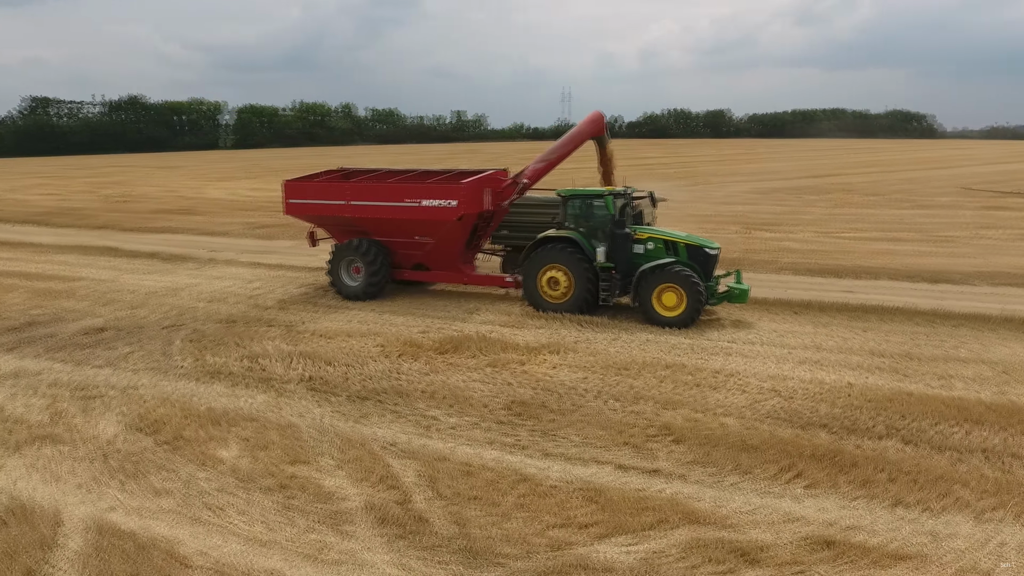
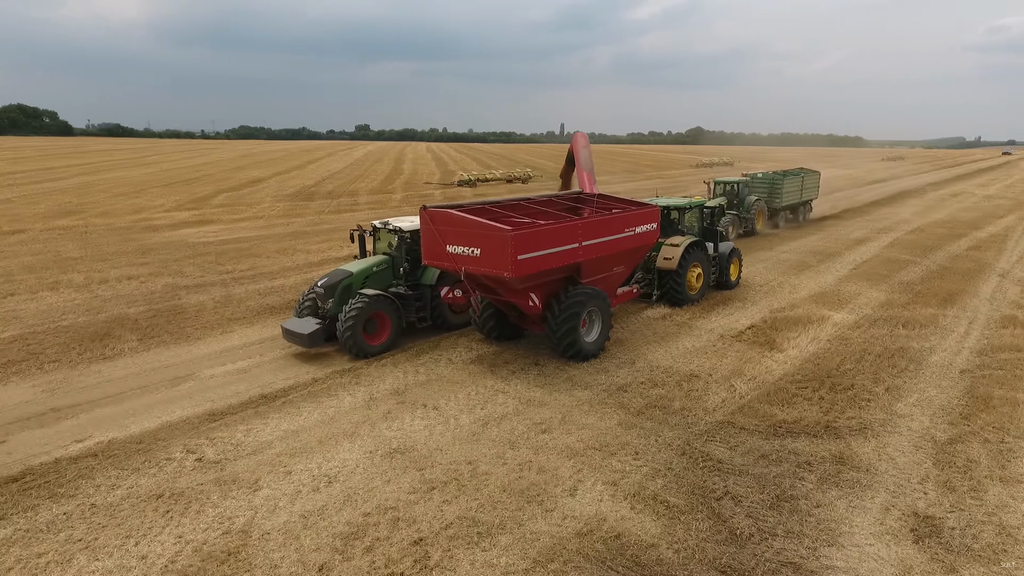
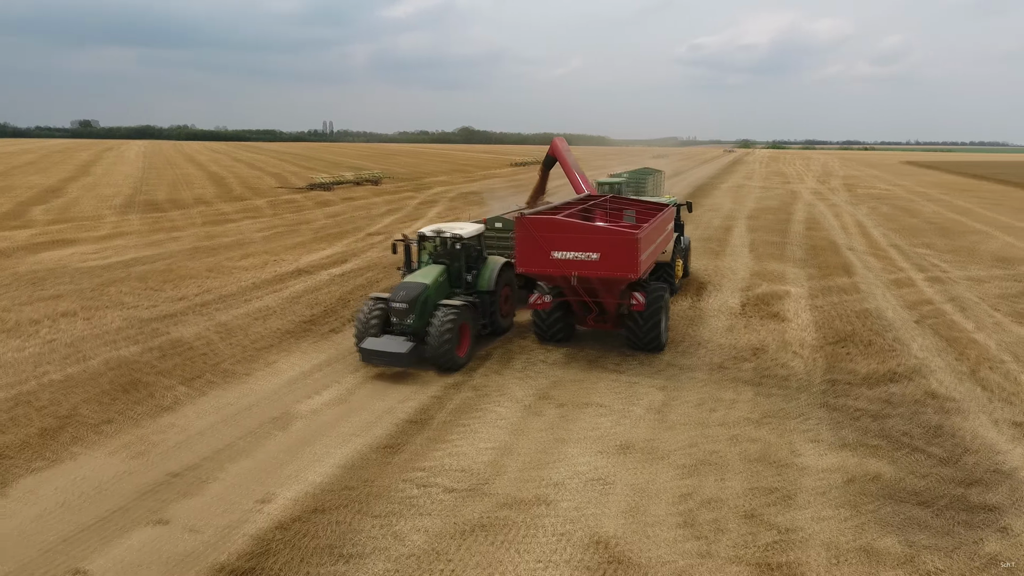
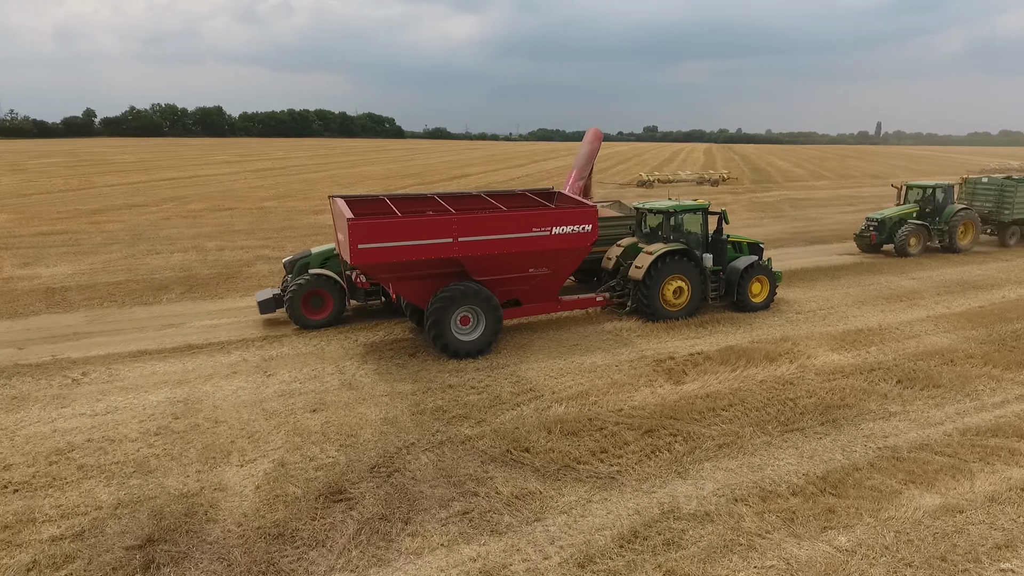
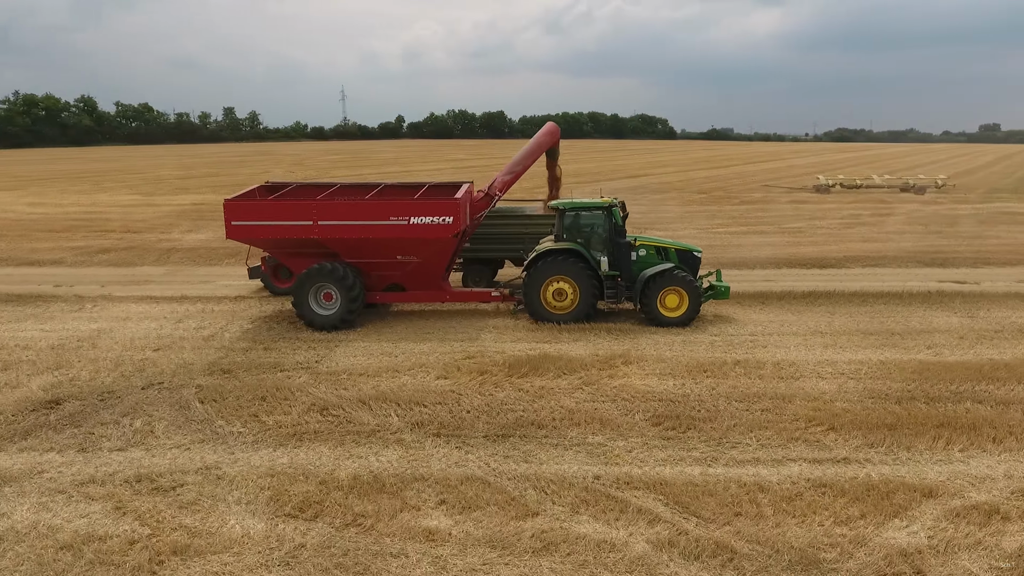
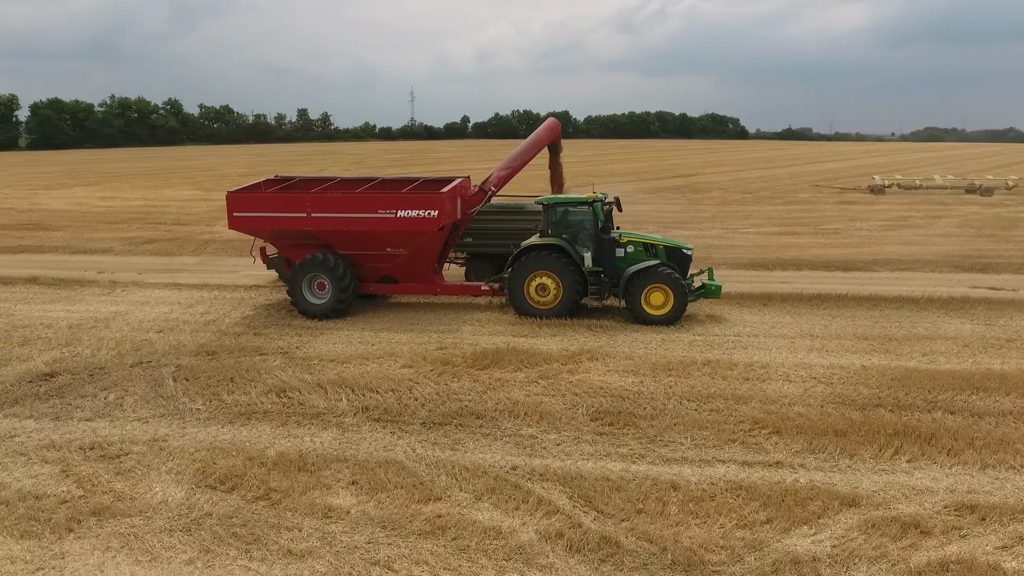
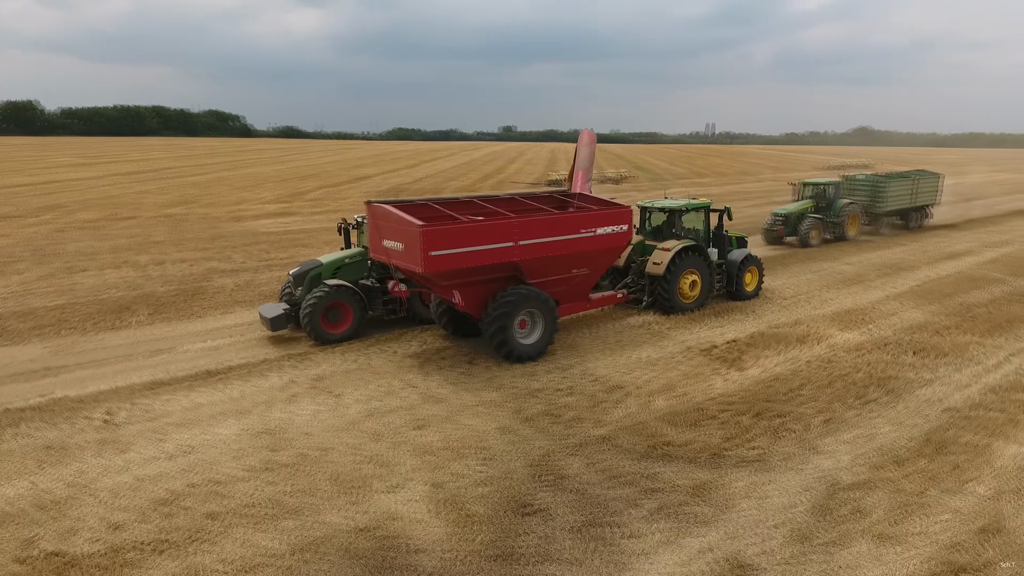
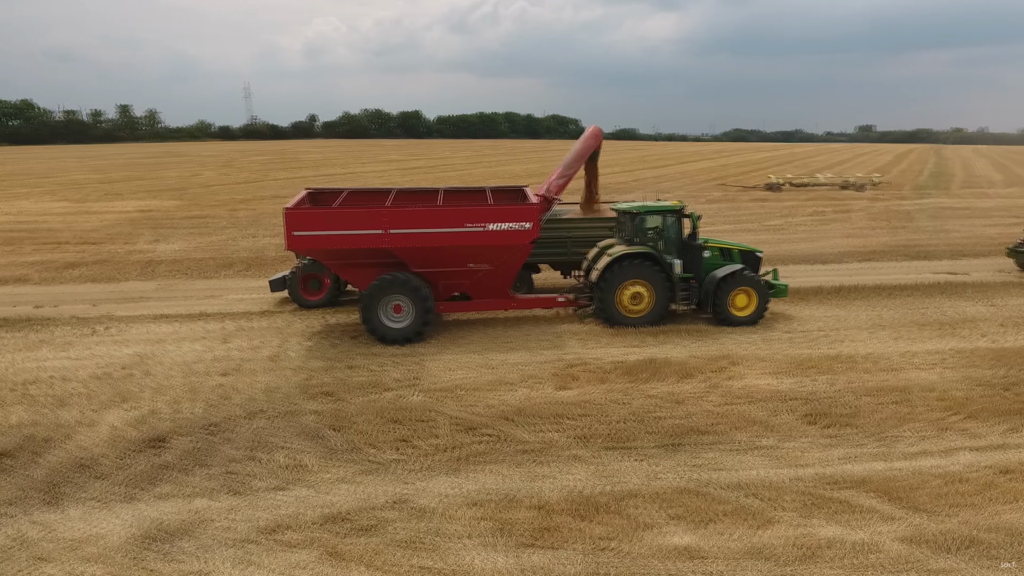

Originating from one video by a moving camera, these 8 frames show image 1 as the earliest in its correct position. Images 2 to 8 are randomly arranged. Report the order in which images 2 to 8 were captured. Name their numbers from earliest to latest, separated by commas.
6, 5, 8, 4, 7, 2, 3
